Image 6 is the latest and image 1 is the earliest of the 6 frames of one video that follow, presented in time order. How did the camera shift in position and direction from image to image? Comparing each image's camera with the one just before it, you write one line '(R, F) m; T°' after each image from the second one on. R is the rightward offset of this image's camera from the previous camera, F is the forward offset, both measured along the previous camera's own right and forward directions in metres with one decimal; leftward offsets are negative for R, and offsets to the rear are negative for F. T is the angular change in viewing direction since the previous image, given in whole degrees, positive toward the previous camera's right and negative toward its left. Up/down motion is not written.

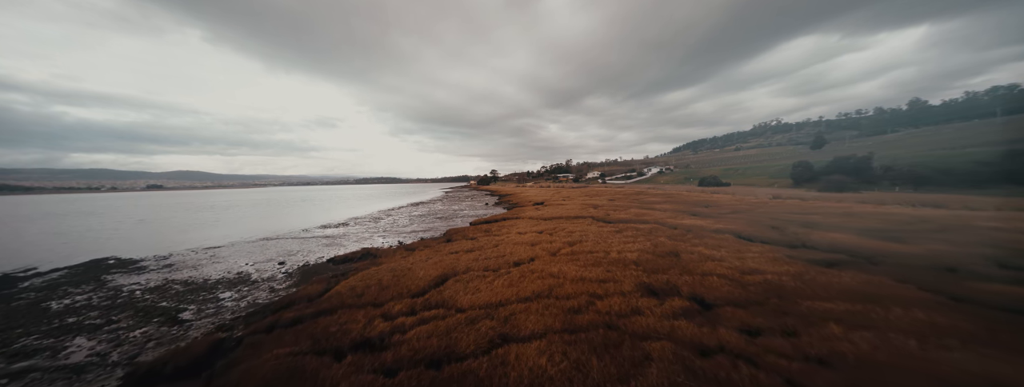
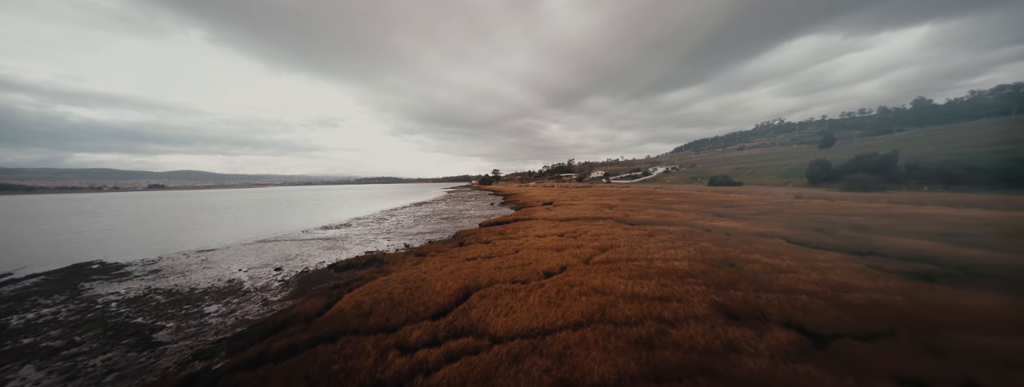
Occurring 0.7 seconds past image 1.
(-1.2, +1.8) m; 0°
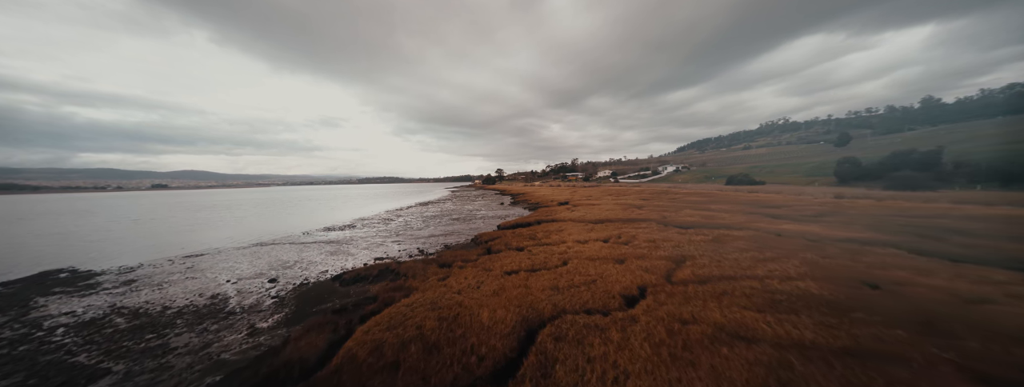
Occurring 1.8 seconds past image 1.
(-2.1, +2.8) m; 0°
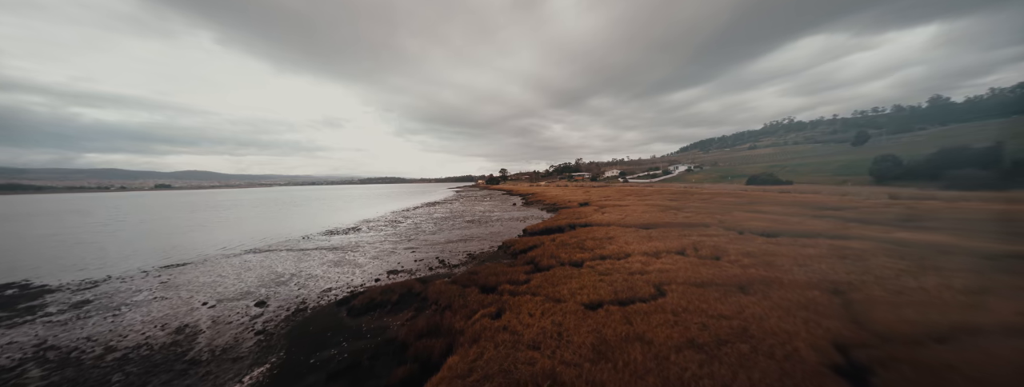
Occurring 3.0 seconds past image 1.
(-2.4, +3.3) m; 0°
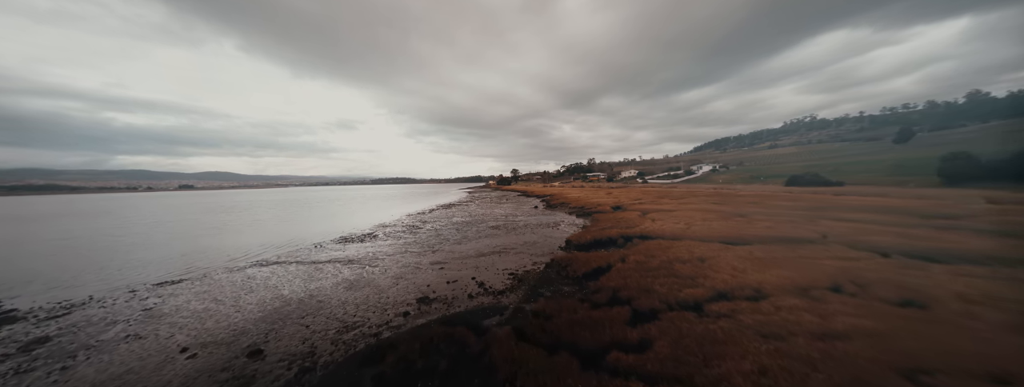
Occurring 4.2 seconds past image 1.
(-2.5, +3.4) m; -2°
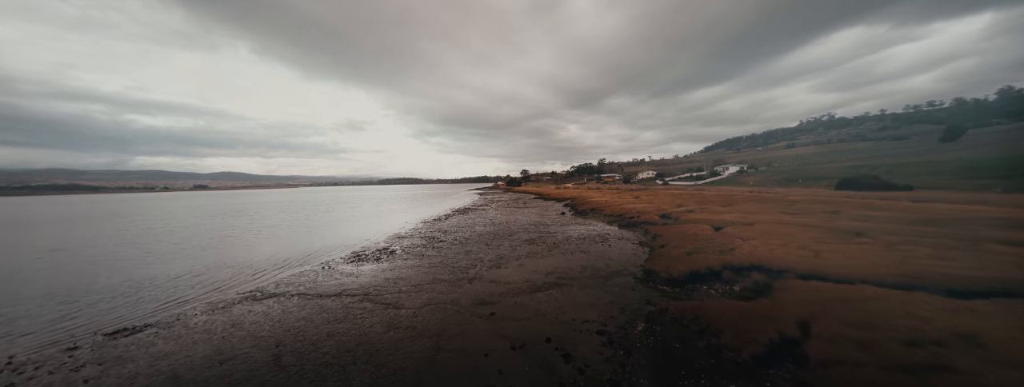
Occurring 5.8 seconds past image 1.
(-3.4, +4.7) m; -1°
